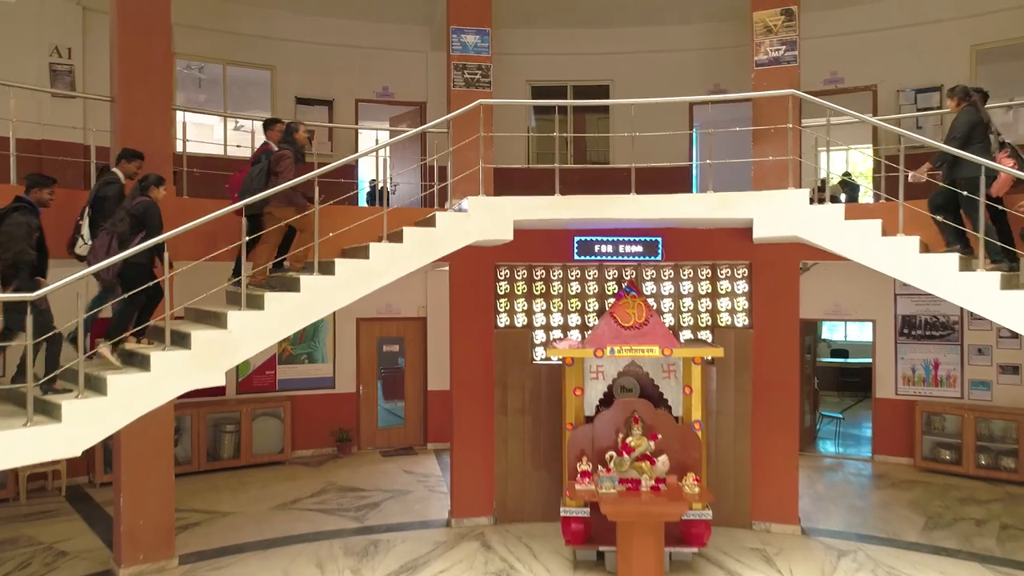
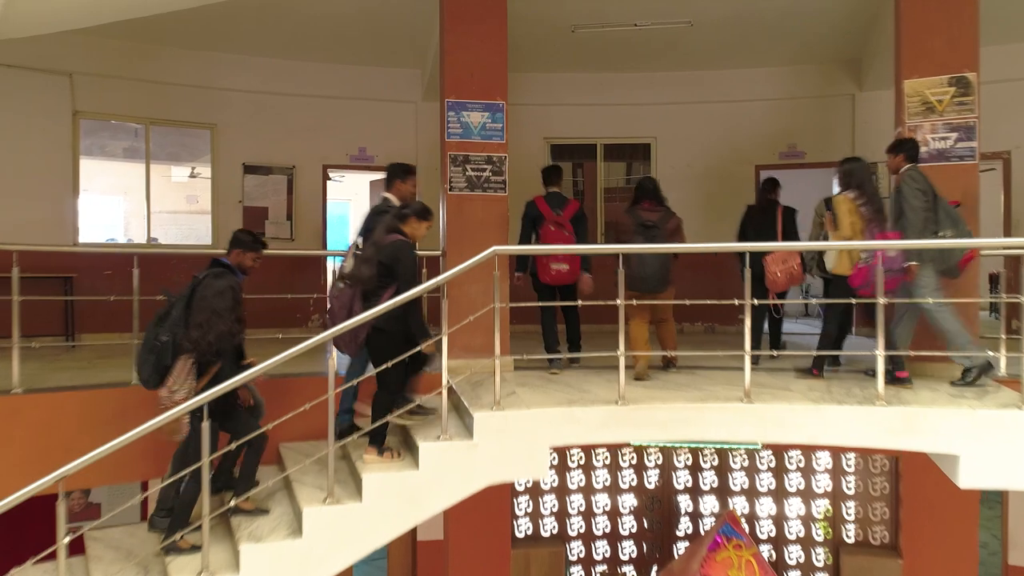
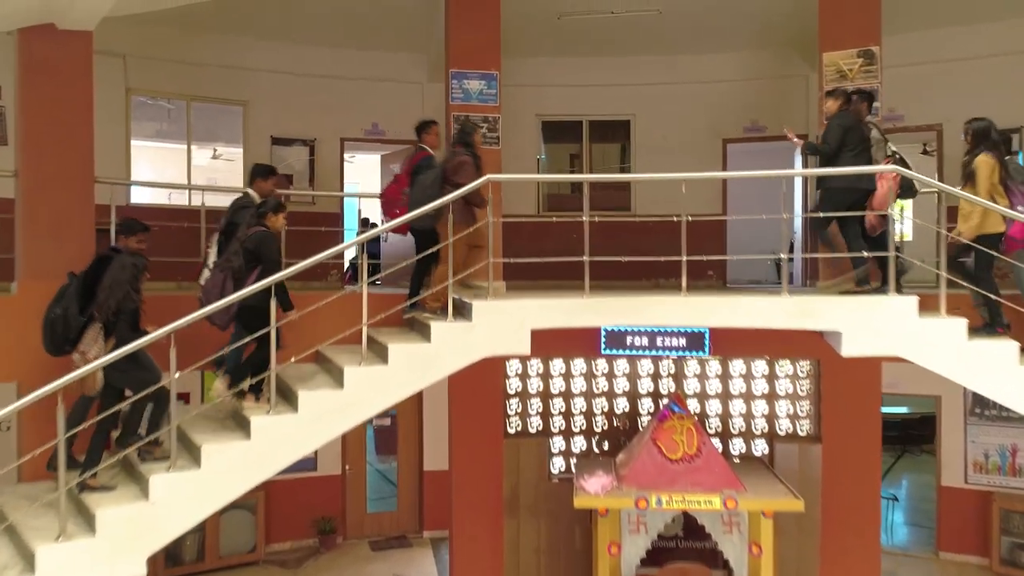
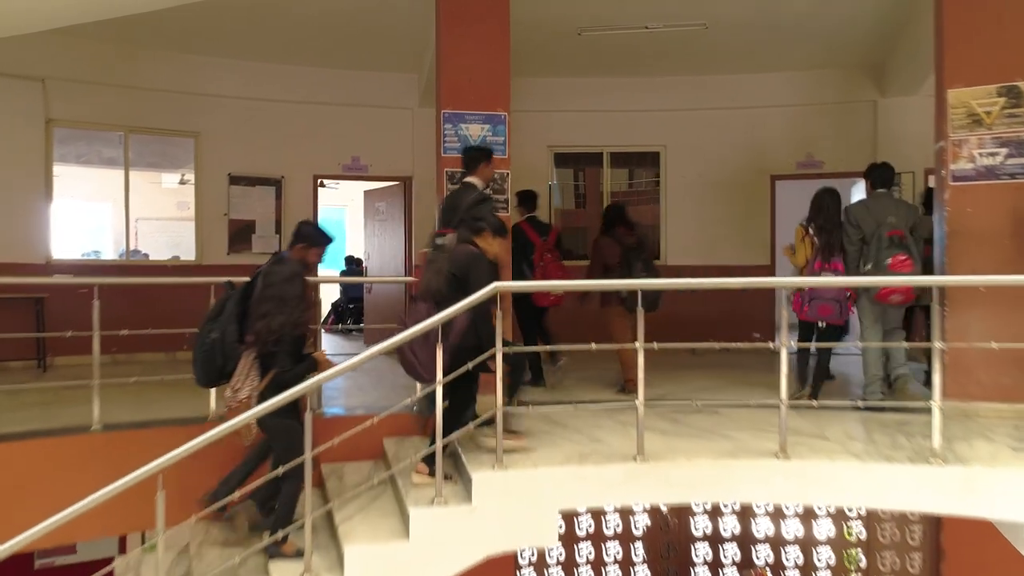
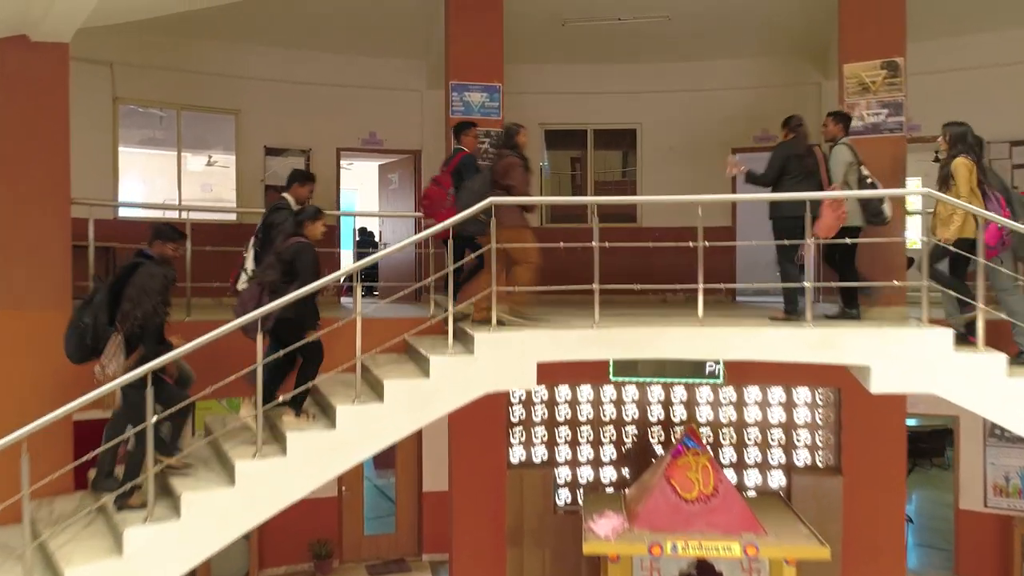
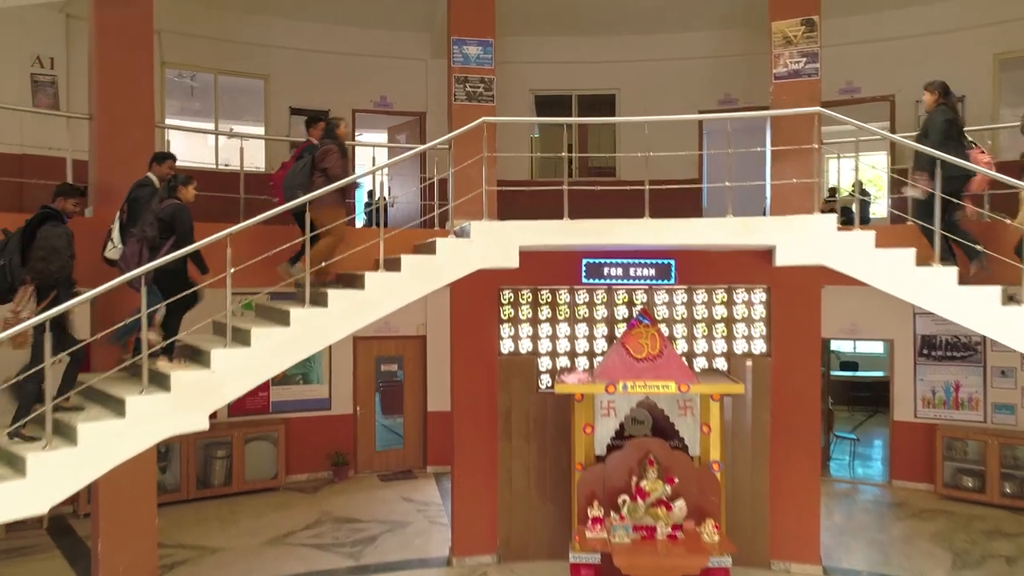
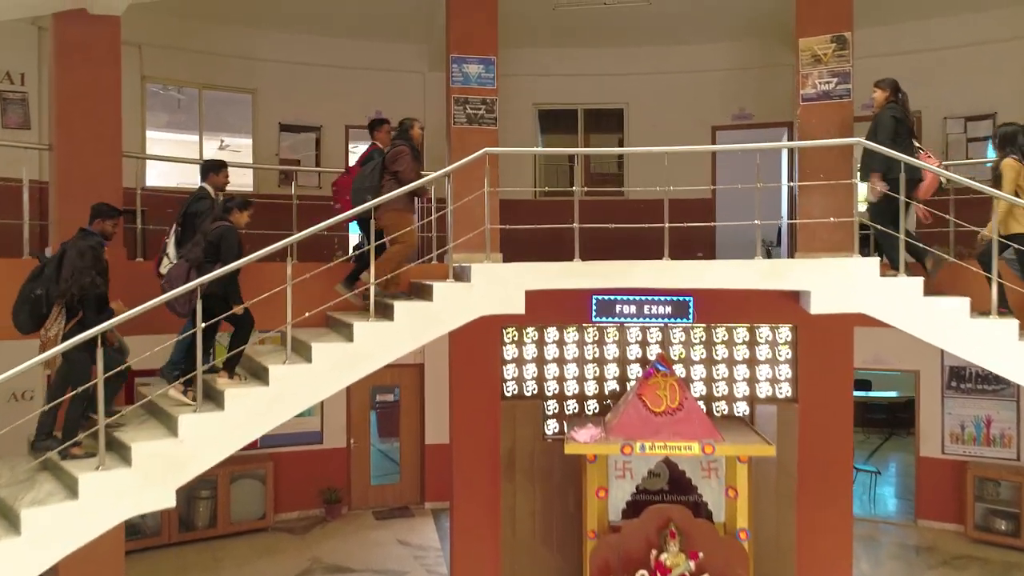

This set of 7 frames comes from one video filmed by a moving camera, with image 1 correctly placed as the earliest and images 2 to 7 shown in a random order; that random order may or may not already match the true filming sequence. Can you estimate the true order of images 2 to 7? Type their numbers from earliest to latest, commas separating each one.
6, 7, 3, 5, 2, 4
